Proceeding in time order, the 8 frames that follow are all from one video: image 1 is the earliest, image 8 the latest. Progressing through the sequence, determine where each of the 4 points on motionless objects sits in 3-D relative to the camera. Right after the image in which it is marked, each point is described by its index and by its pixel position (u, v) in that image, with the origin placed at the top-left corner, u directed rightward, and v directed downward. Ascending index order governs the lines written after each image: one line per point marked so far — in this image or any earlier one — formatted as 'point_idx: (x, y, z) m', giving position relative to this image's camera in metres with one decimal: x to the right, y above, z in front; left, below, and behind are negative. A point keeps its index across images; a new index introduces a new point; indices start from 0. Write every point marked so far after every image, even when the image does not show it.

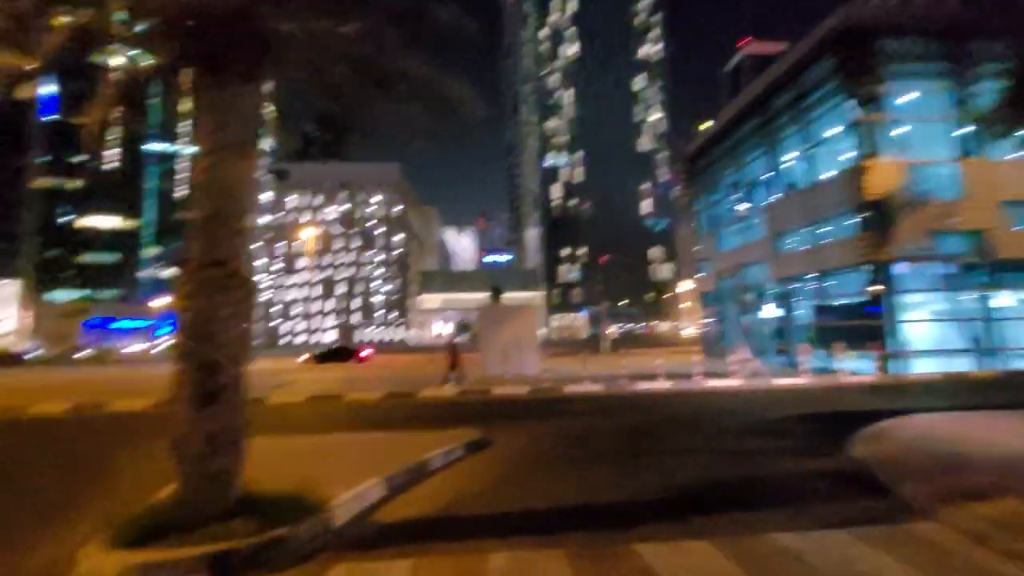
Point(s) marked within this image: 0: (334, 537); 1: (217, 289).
0: (-2.1, -3.0, +5.8) m
1: (-3.5, 0.0, +5.8) m
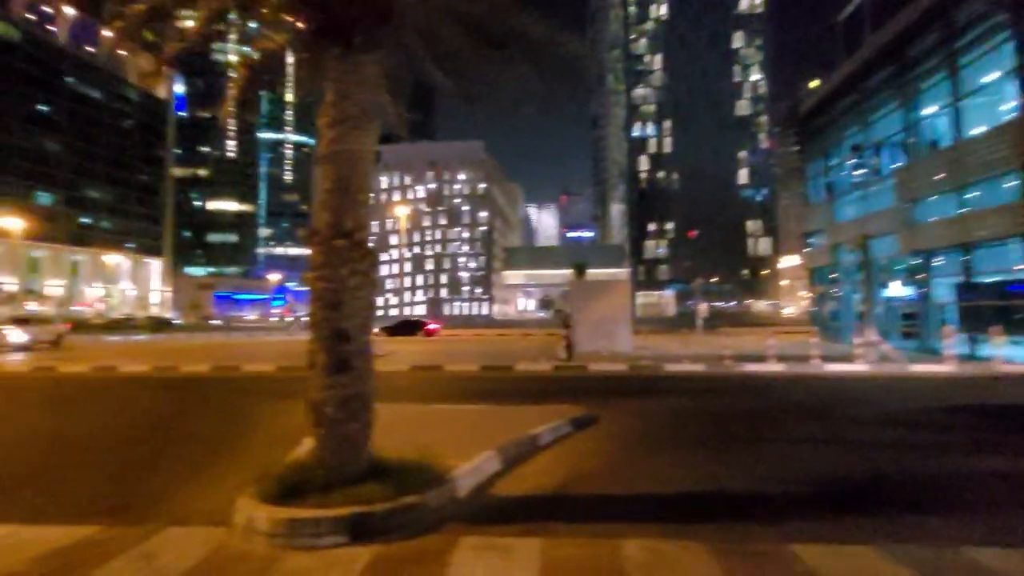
0: (-0.7, -2.7, +5.8) m
1: (-2.0, +0.3, +5.9) m
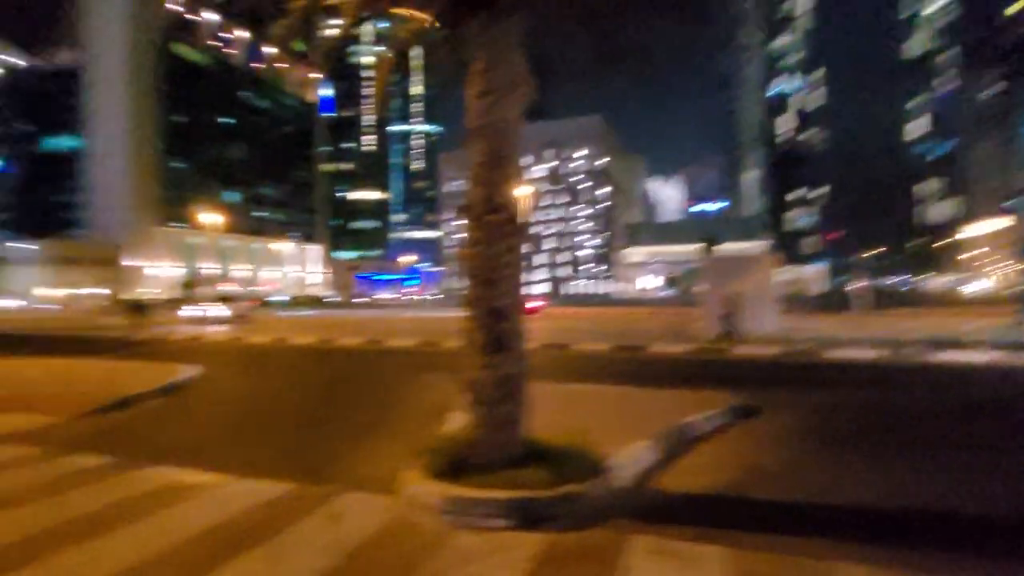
0: (+1.2, -2.4, +5.4) m
1: (-0.2, +0.6, +5.7) m
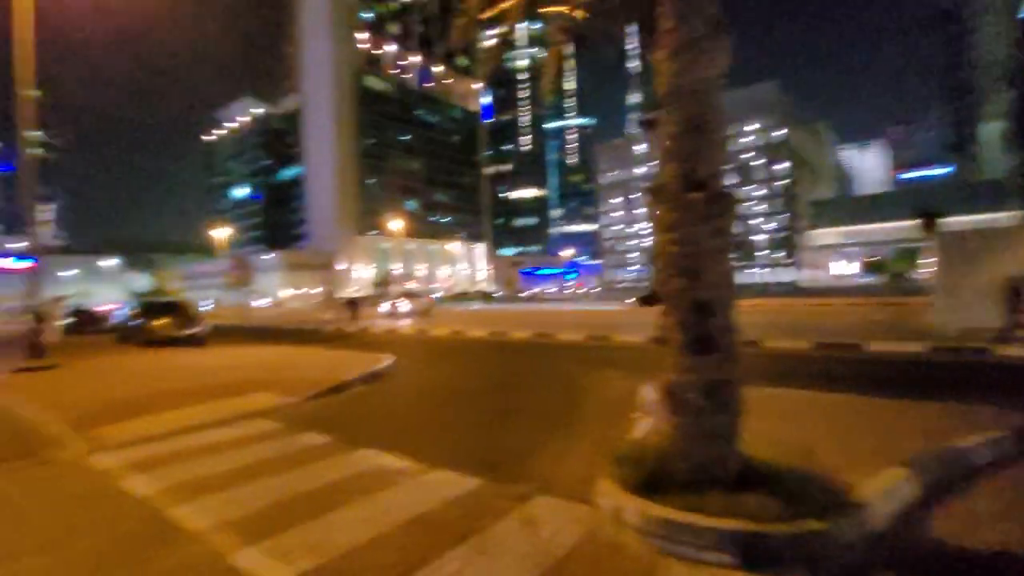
0: (+3.2, -2.3, +4.2) m
1: (+1.9, +0.7, +4.9) m
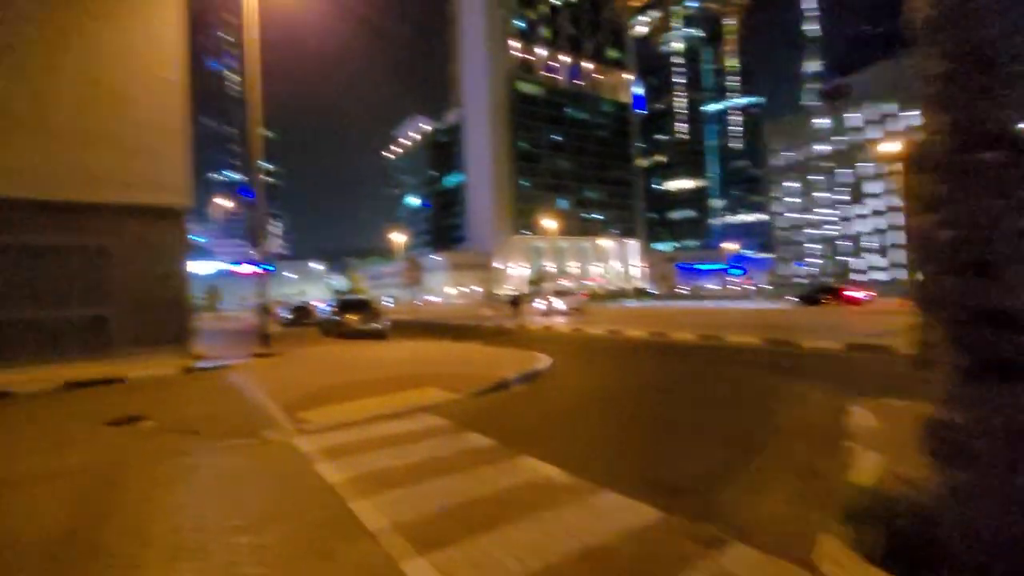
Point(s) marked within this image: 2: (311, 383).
0: (+4.4, -2.3, +2.4) m
1: (+3.4, +0.7, +3.4) m
2: (-5.6, -2.7, +13.5) m
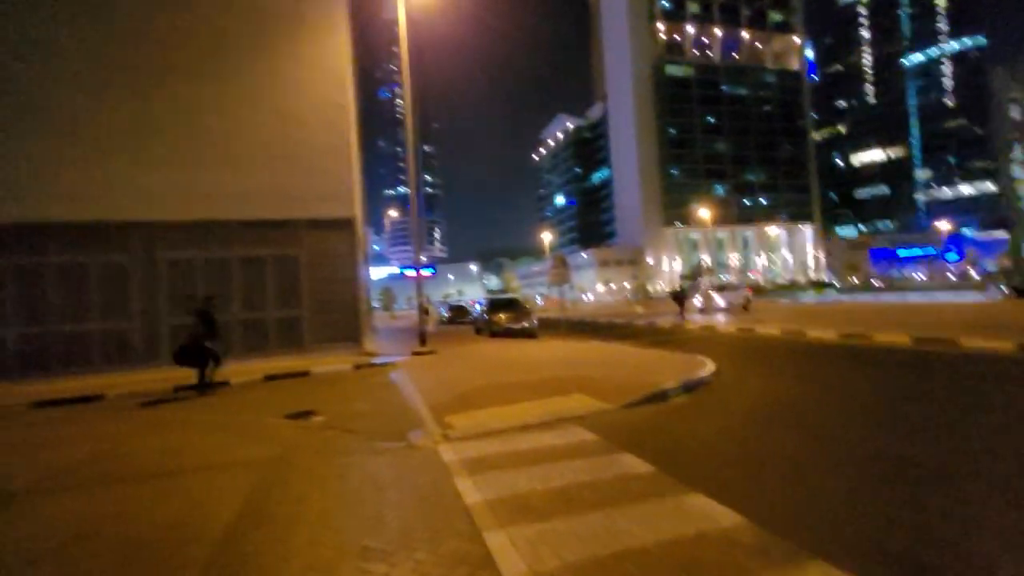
0: (+4.8, -2.2, 0.0) m
1: (+4.0, +0.8, +1.2) m
2: (-1.5, -2.7, +13.6) m
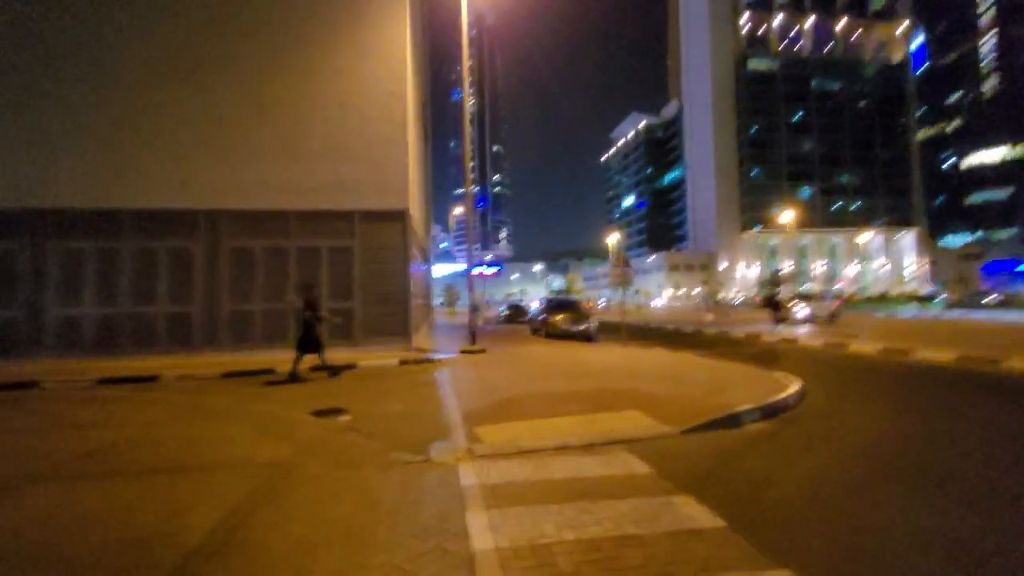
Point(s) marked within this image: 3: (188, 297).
0: (+4.2, -2.3, -1.9) m
1: (+3.7, +0.7, -0.5) m
2: (-0.3, -2.6, +12.4) m
3: (-12.8, -0.4, +19.1) m
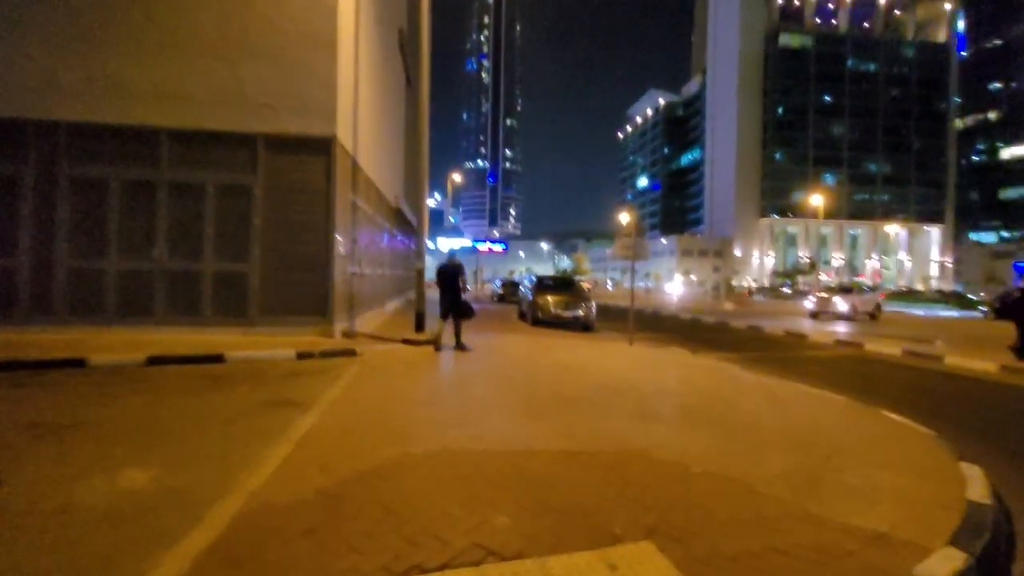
0: (+2.6, -2.5, -7.8) m
1: (+2.3, +0.6, -6.6) m
2: (-1.6, -2.0, +6.6) m
3: (-13.9, +1.2, +13.3) m
